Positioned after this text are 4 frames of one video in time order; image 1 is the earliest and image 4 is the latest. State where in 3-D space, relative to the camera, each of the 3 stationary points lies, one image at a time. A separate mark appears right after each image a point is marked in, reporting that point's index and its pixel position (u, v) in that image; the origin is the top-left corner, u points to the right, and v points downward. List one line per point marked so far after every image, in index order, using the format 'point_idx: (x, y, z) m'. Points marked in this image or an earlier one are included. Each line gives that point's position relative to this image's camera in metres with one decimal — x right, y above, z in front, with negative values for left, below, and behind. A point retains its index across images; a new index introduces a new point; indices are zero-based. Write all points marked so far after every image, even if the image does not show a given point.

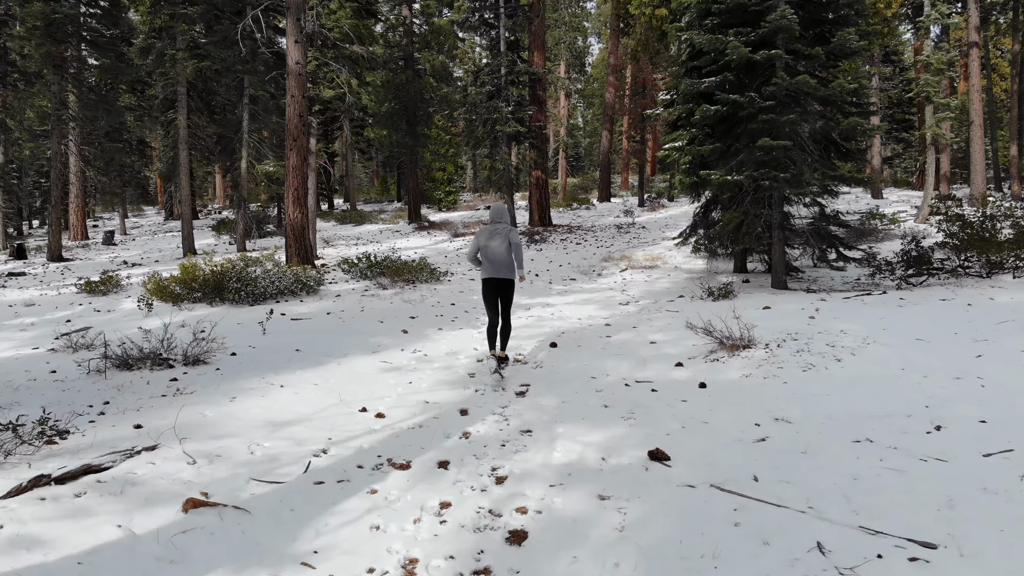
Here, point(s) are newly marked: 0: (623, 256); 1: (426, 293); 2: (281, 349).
0: (+1.9, +0.5, +13.8) m
1: (-1.1, -0.1, +10.4) m
2: (-1.8, -0.5, +6.6) m
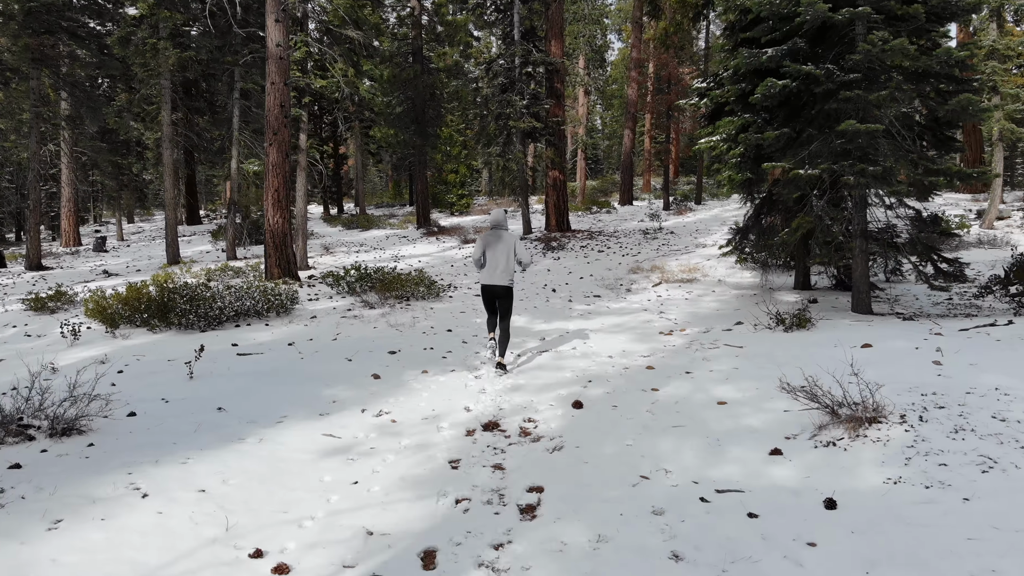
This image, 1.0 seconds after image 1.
0: (+2.0, +0.3, +11.9) m
1: (-1.0, -0.3, +8.6) m
2: (-1.8, -0.7, +4.7) m
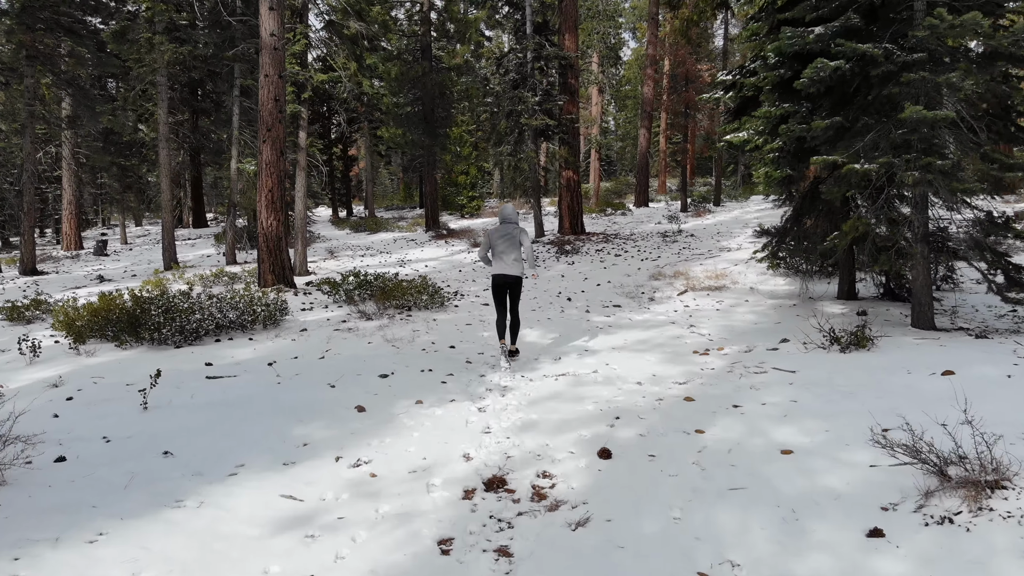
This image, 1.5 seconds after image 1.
0: (+2.2, +0.2, +11.0) m
1: (-0.8, -0.4, +7.7) m
2: (-1.7, -0.8, +3.9) m
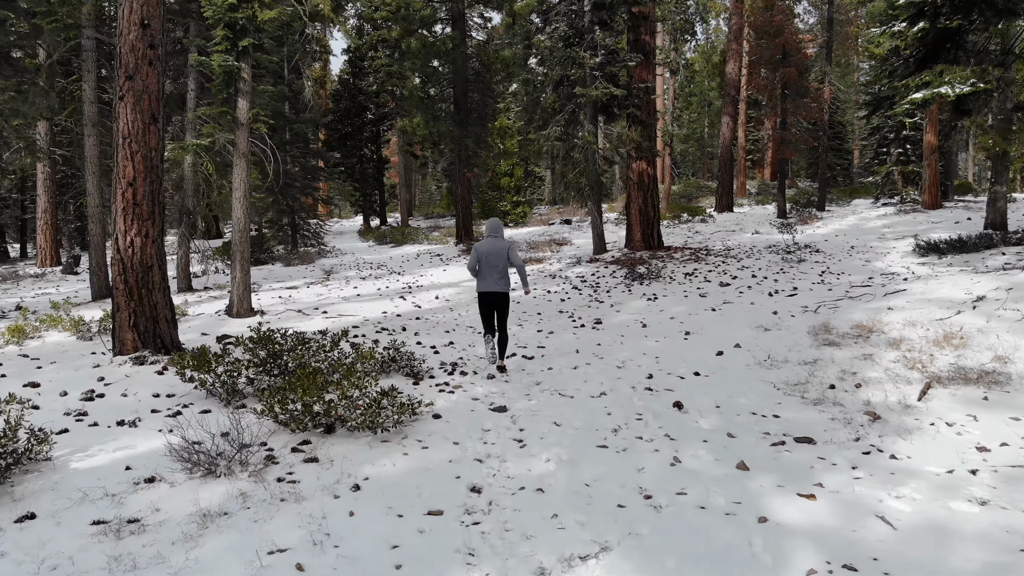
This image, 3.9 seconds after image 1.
0: (+2.6, -0.3, +6.1) m
1: (-0.7, -0.8, +3.0) m
2: (-1.9, -1.2, -0.8) m
